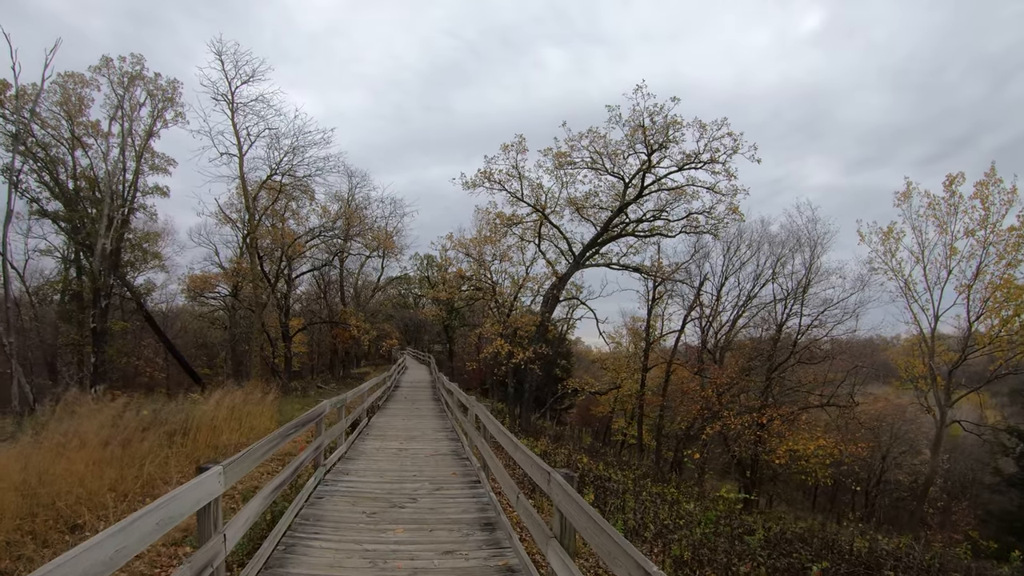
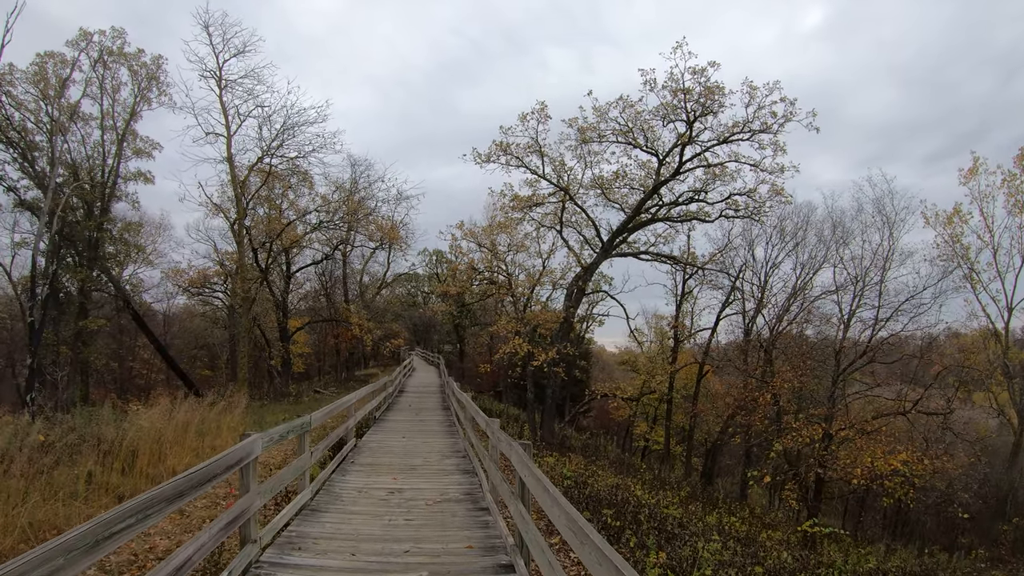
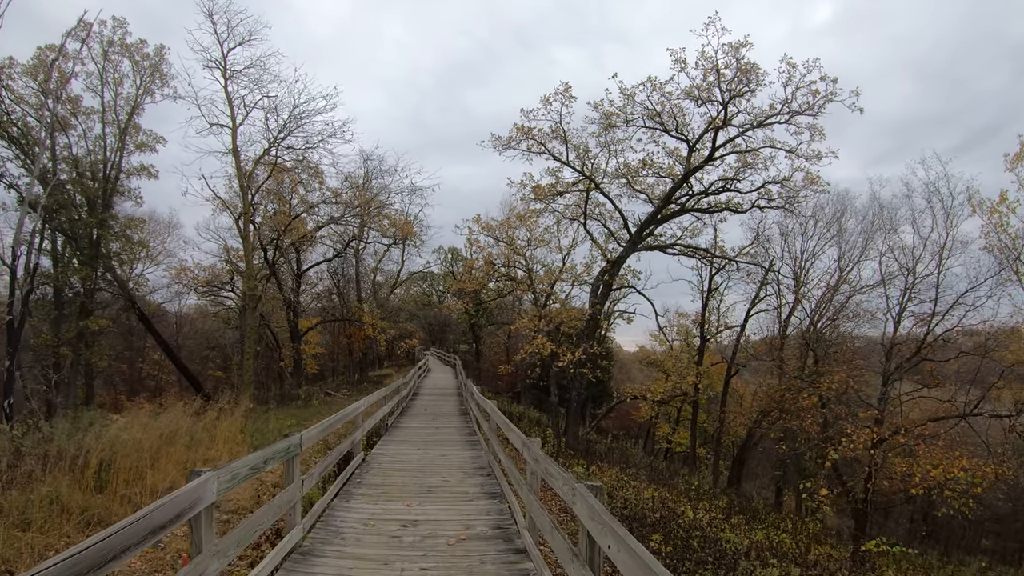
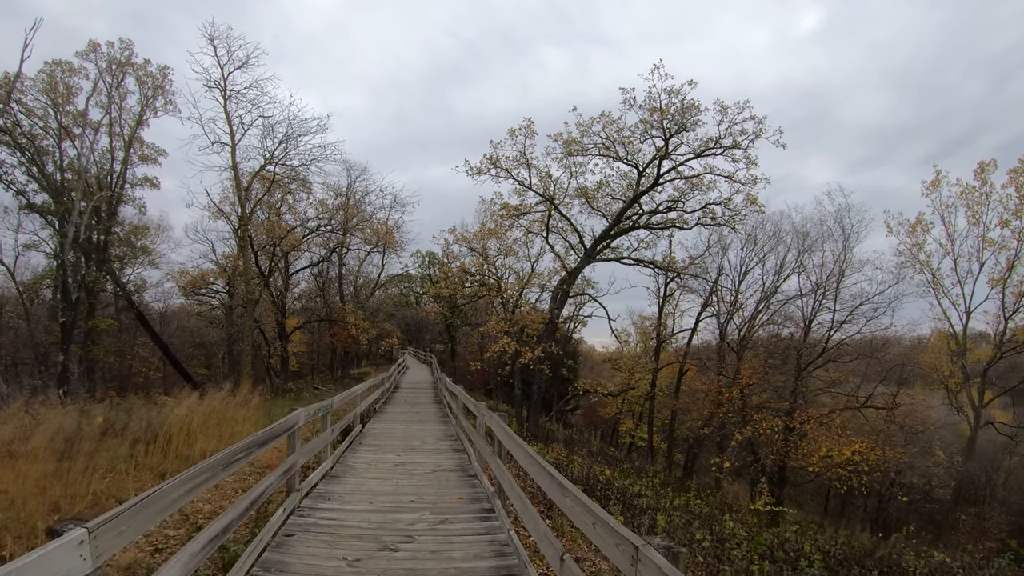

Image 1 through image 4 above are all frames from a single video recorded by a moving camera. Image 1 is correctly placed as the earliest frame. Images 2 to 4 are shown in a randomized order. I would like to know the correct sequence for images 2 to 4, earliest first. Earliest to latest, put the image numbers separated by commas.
4, 2, 3
